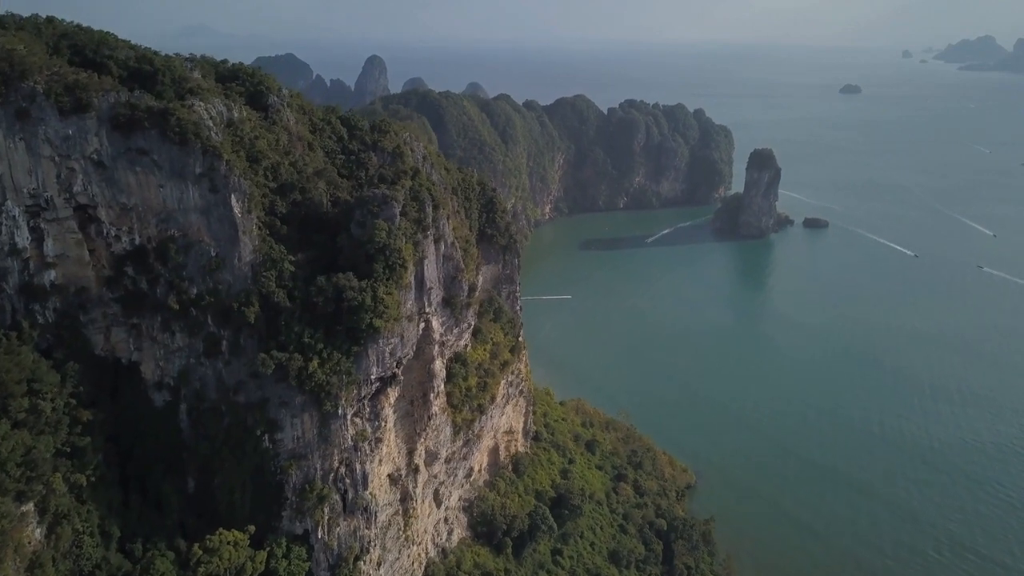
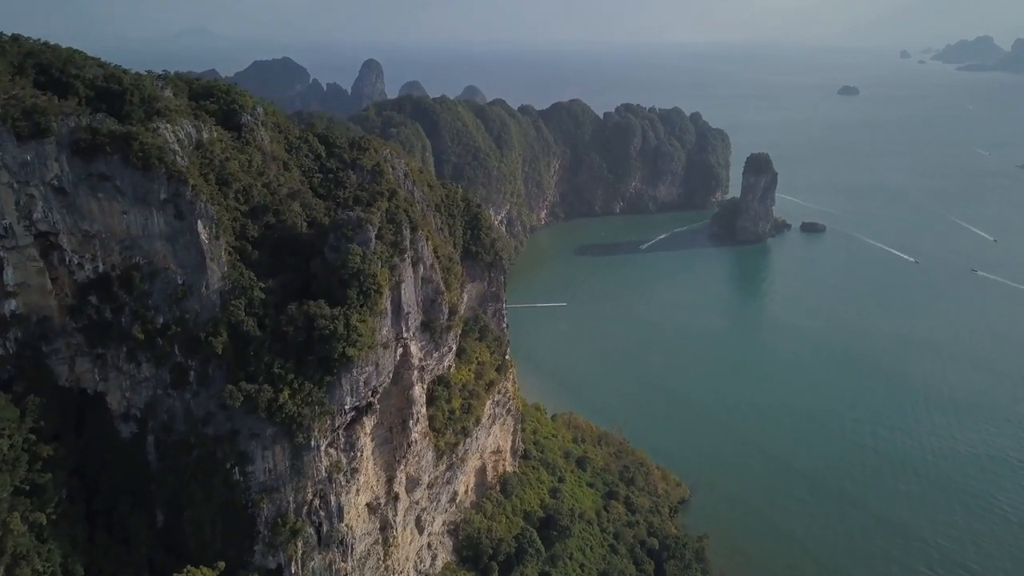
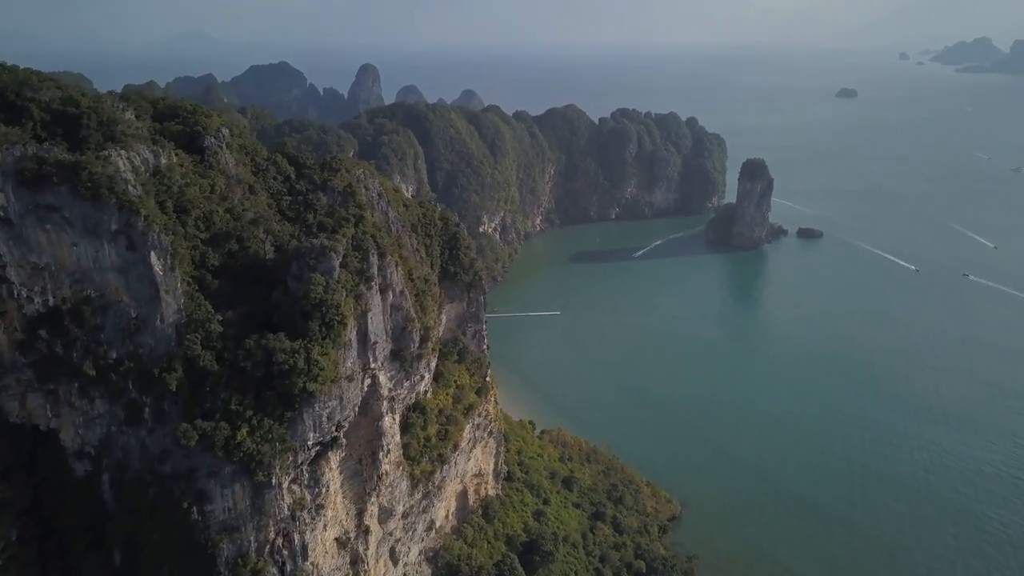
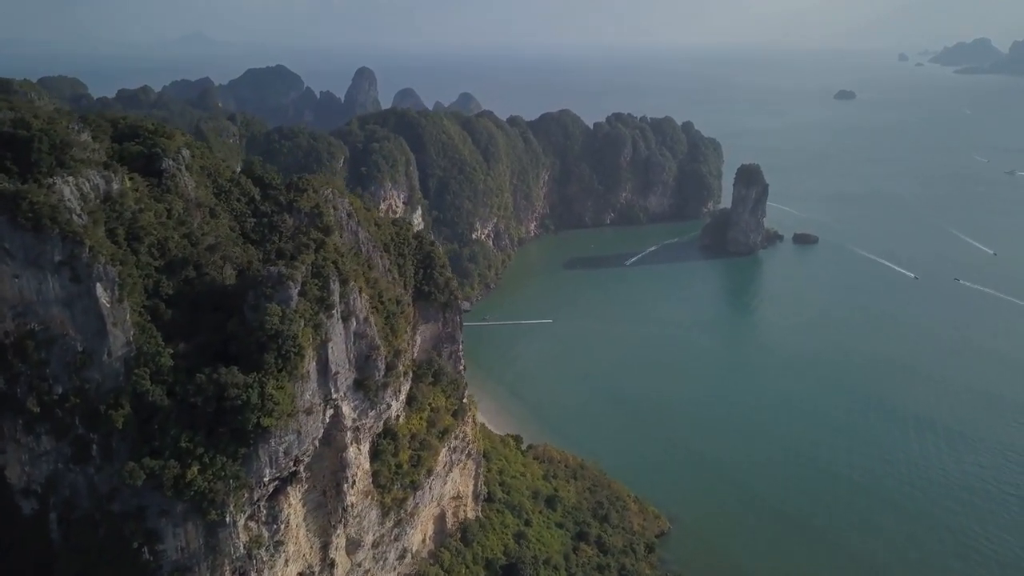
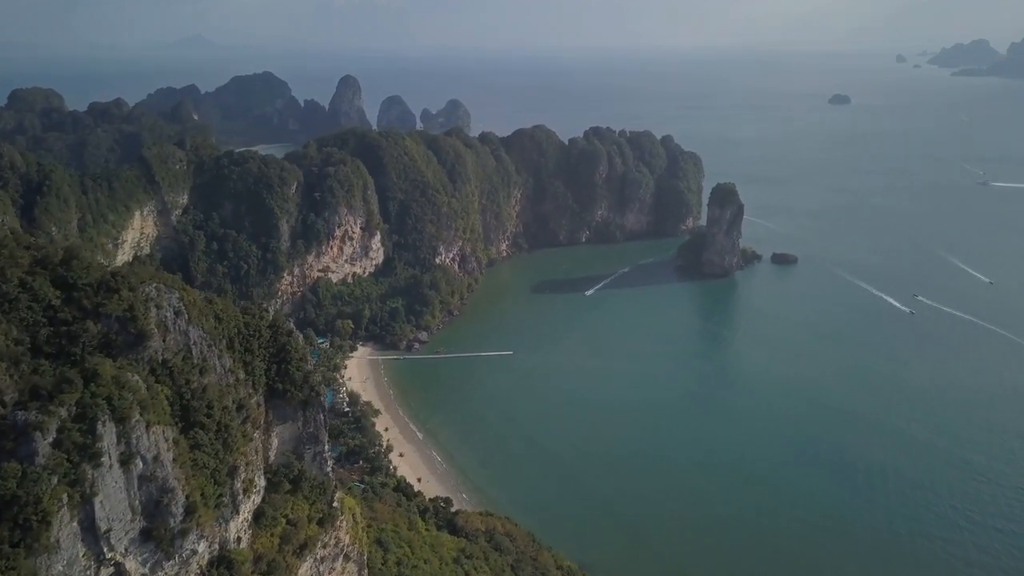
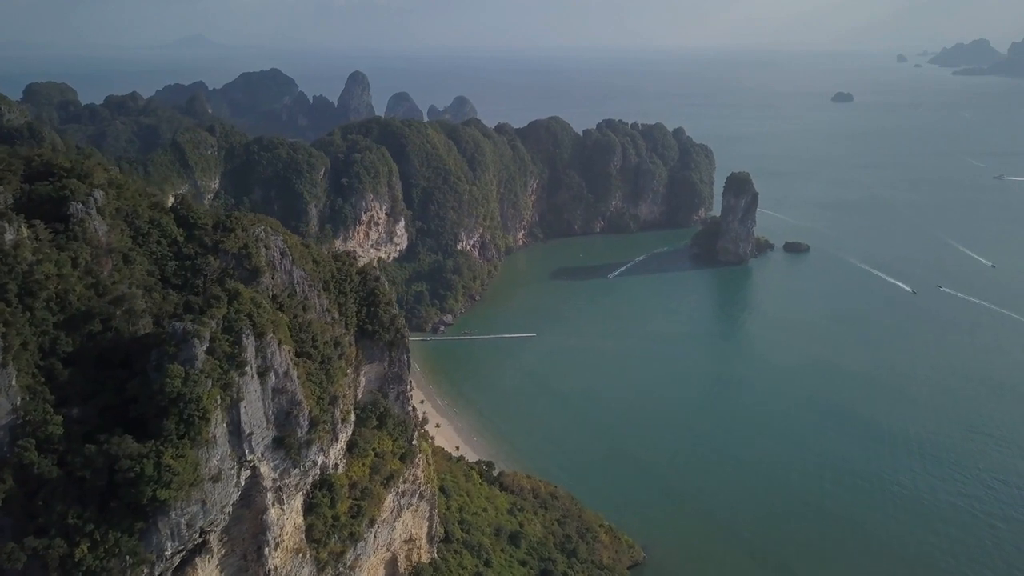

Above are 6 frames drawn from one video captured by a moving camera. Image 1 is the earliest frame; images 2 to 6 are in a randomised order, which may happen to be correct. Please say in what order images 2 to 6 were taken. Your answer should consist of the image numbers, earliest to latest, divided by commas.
2, 3, 4, 6, 5
